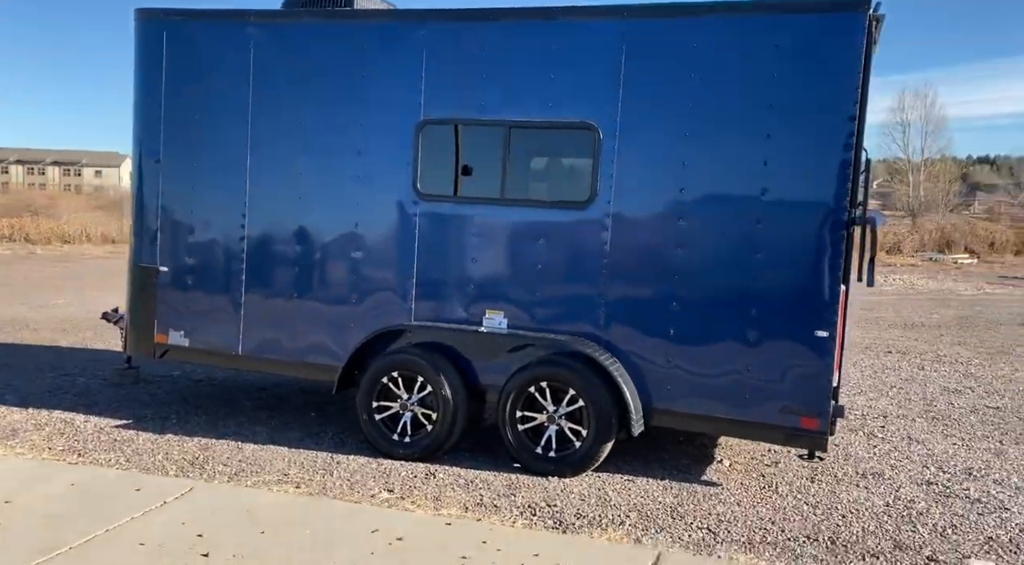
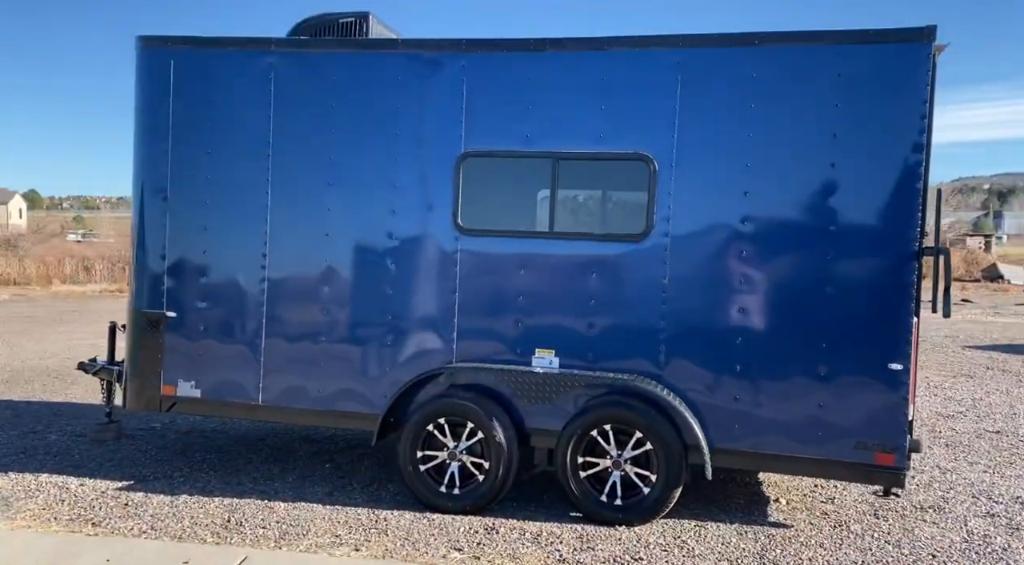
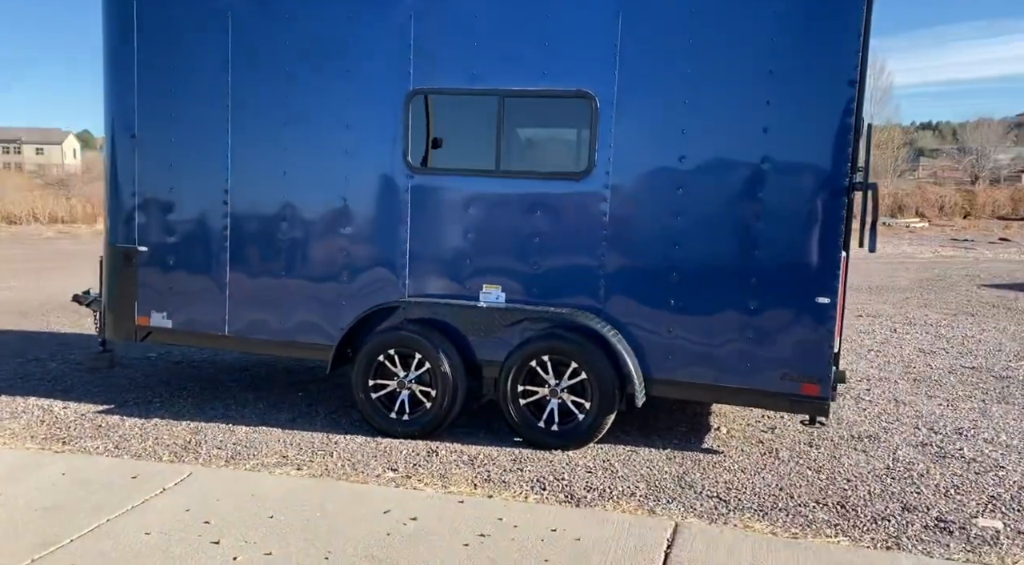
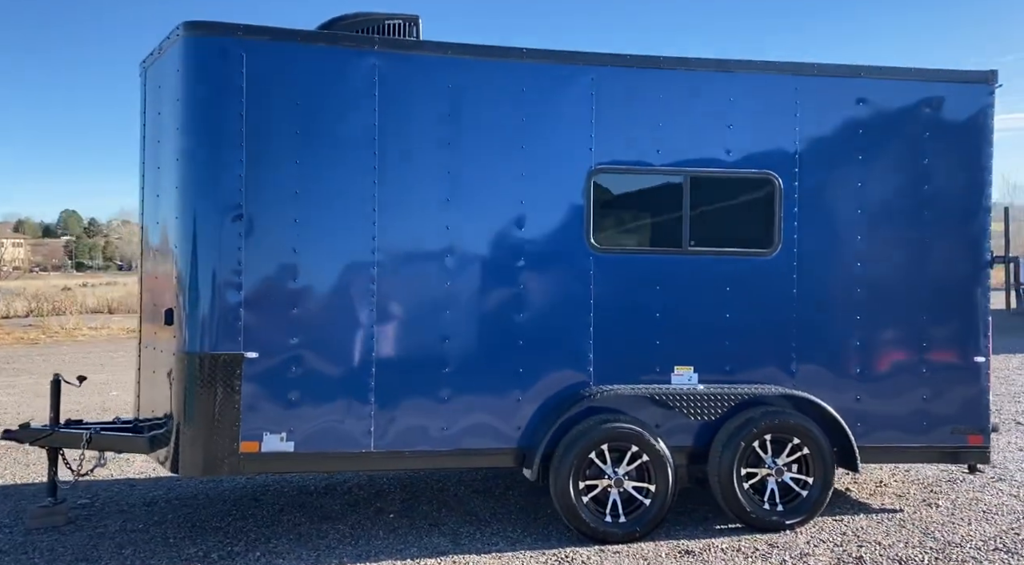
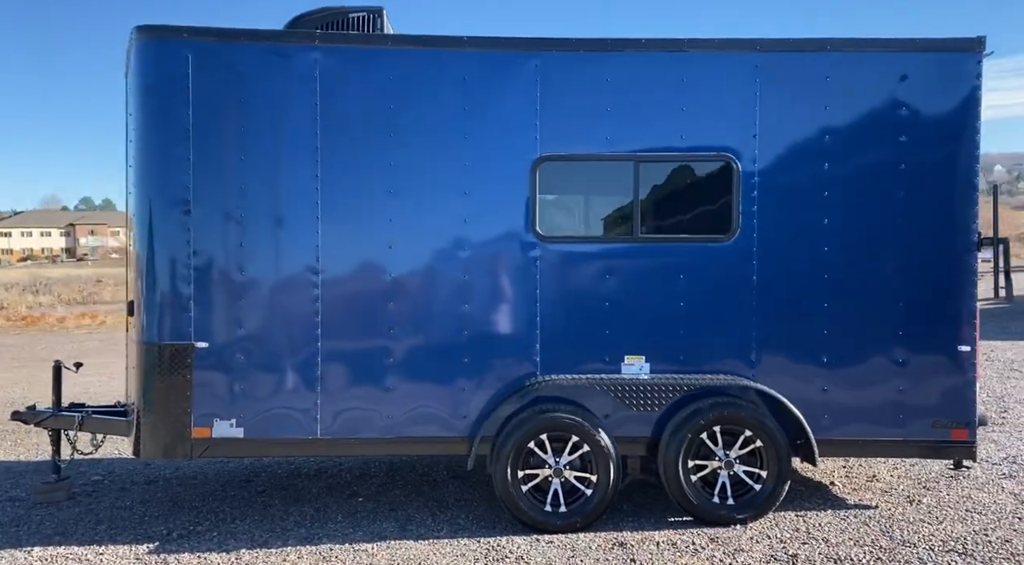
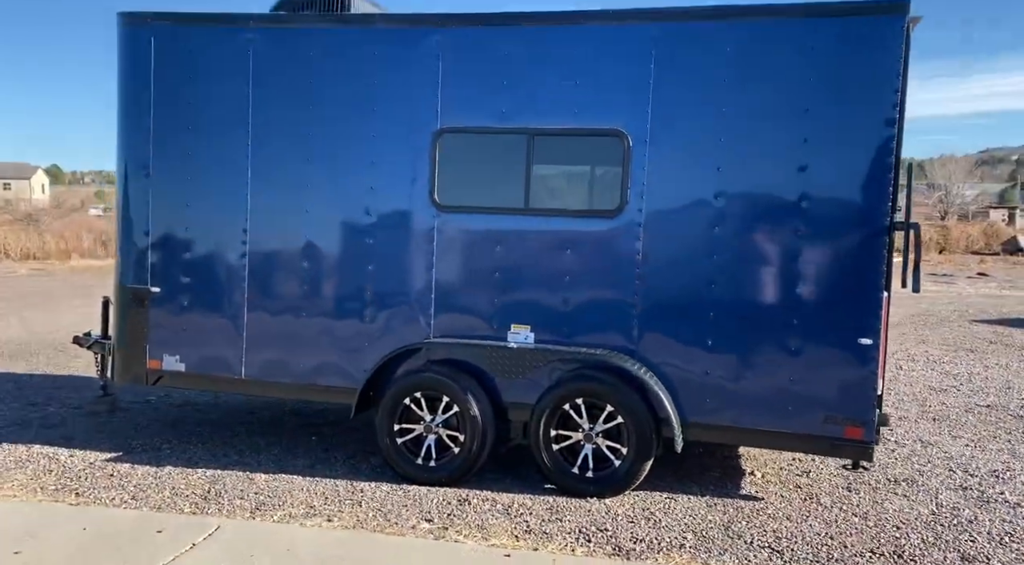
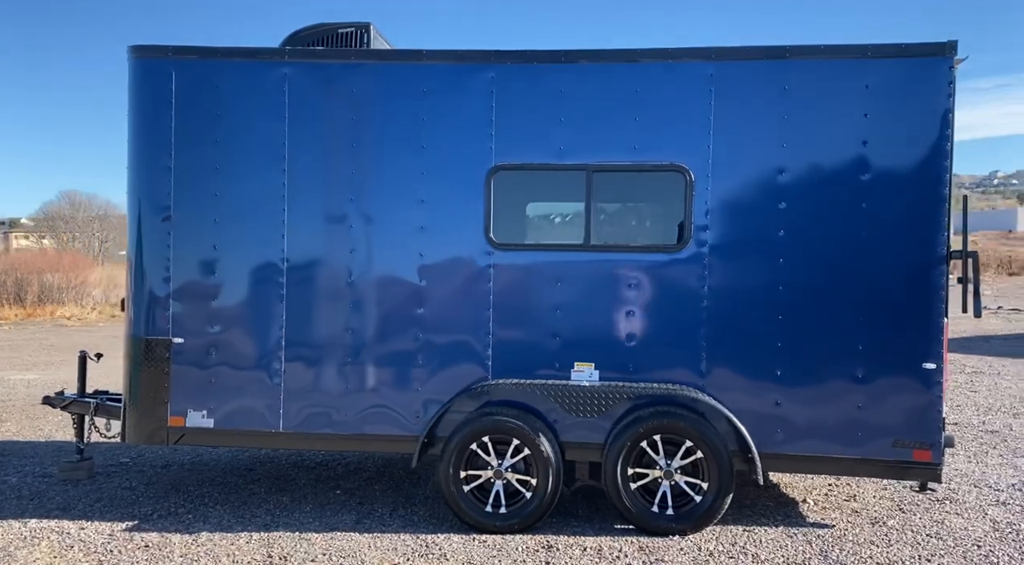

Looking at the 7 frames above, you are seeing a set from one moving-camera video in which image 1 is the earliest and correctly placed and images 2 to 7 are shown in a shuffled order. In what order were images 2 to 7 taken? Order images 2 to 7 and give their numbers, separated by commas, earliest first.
3, 6, 2, 7, 5, 4
